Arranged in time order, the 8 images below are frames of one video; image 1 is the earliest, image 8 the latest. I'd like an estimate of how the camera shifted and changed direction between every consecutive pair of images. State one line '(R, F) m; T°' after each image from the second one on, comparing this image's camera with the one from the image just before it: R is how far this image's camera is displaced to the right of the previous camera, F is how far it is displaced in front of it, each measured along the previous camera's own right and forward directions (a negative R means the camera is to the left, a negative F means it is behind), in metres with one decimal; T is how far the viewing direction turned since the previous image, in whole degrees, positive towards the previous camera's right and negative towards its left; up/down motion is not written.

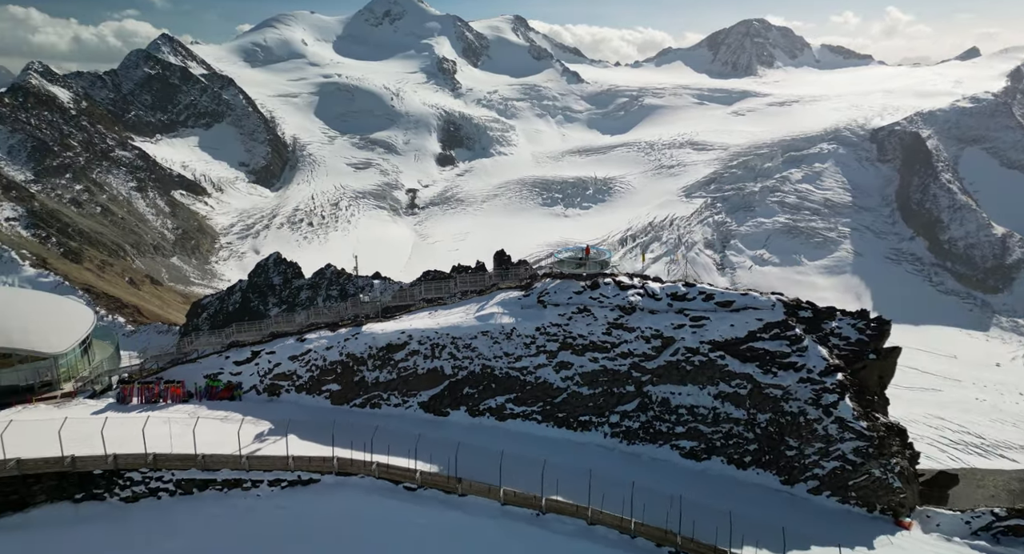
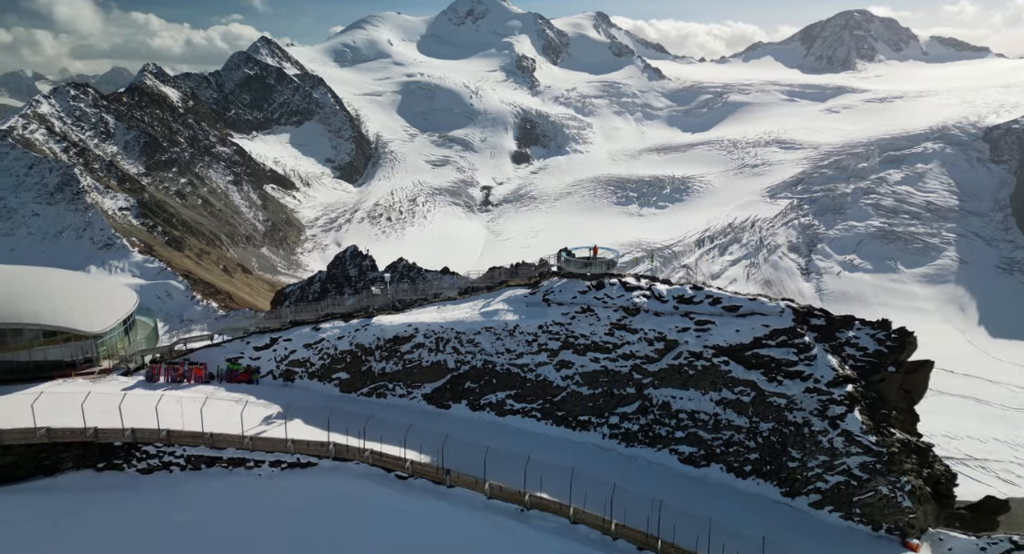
(+2.7, -0.1) m; -5°
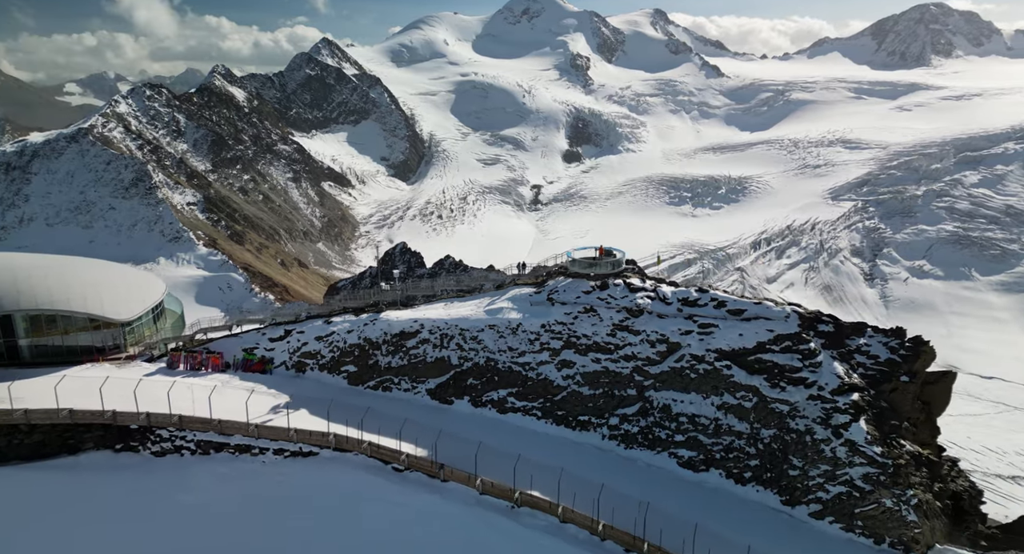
(+1.8, -0.1) m; -4°
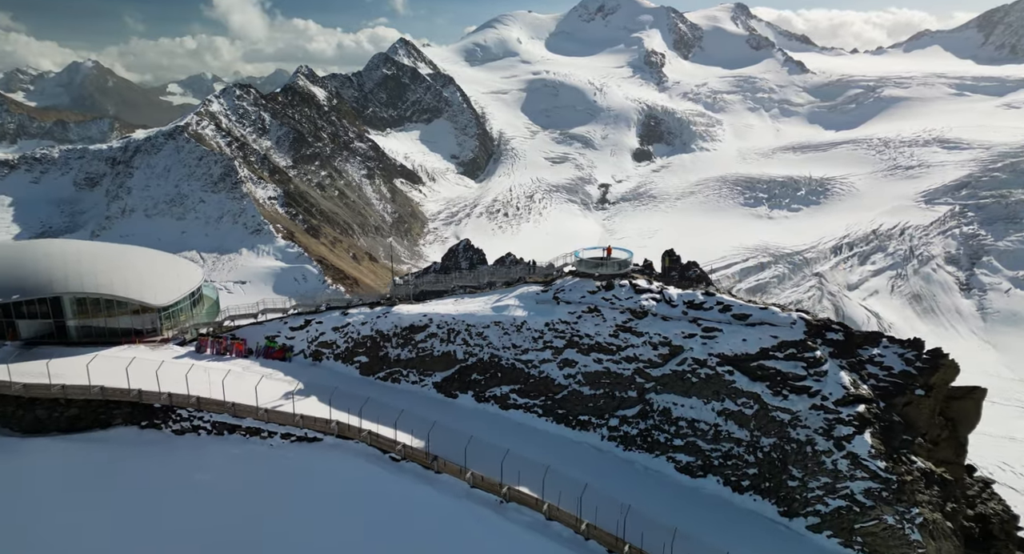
(+2.5, -0.2) m; -5°
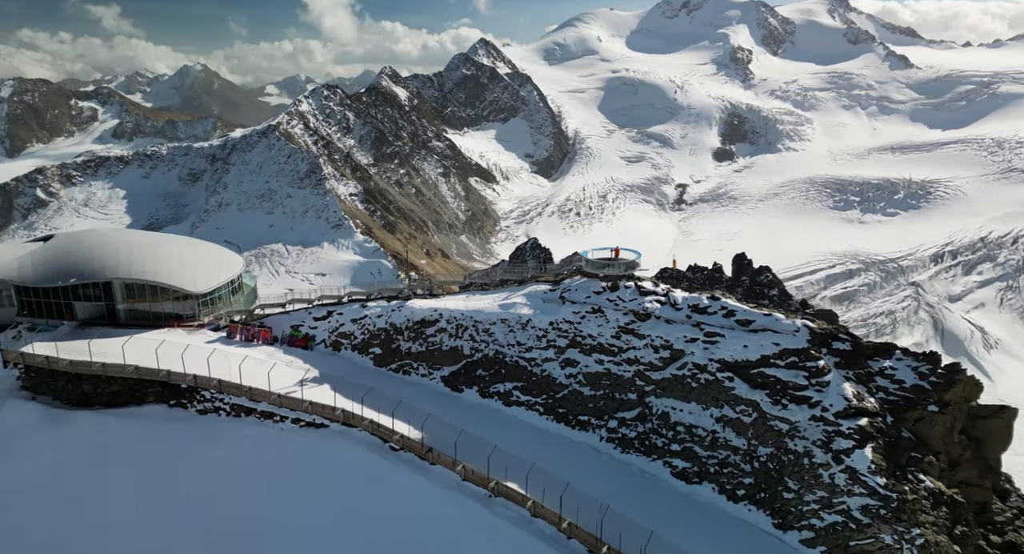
(+2.7, -0.2) m; -5°
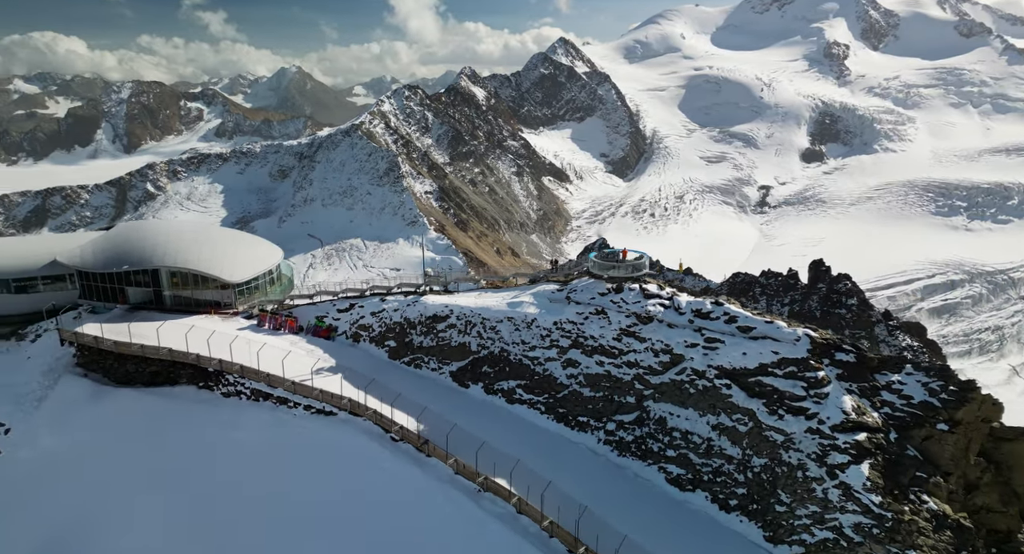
(+2.8, -0.3) m; -6°
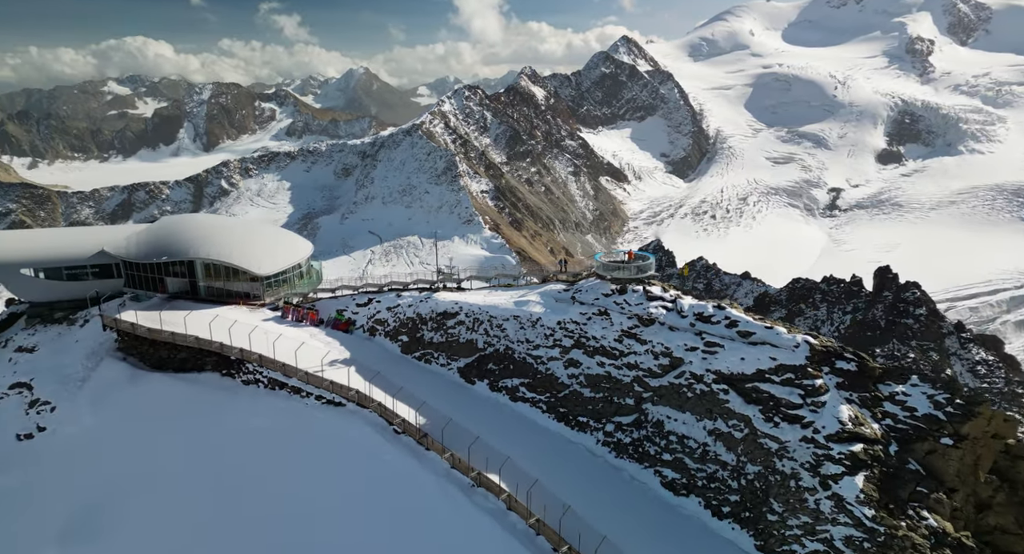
(+2.2, -0.3) m; -4°
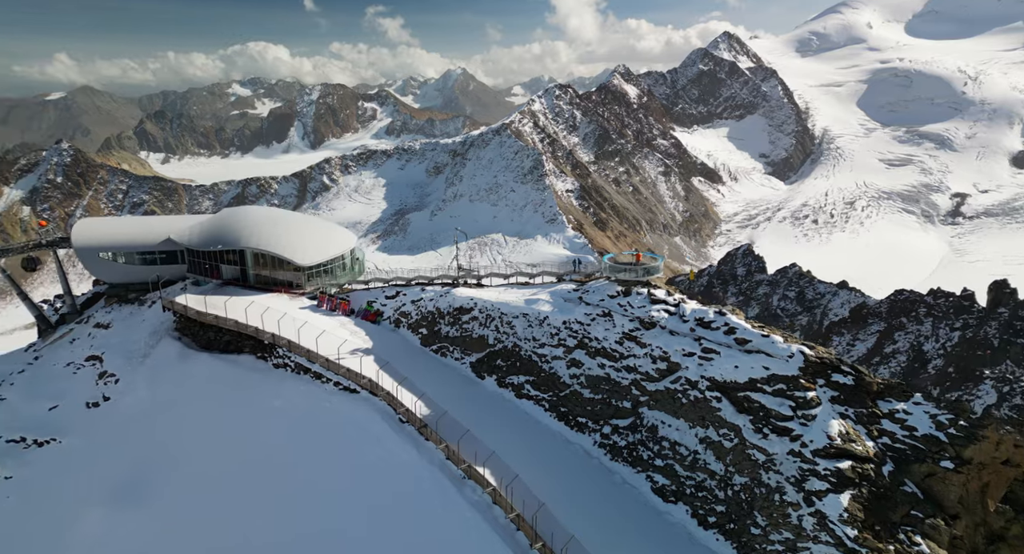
(+3.4, -0.4) m; -7°
